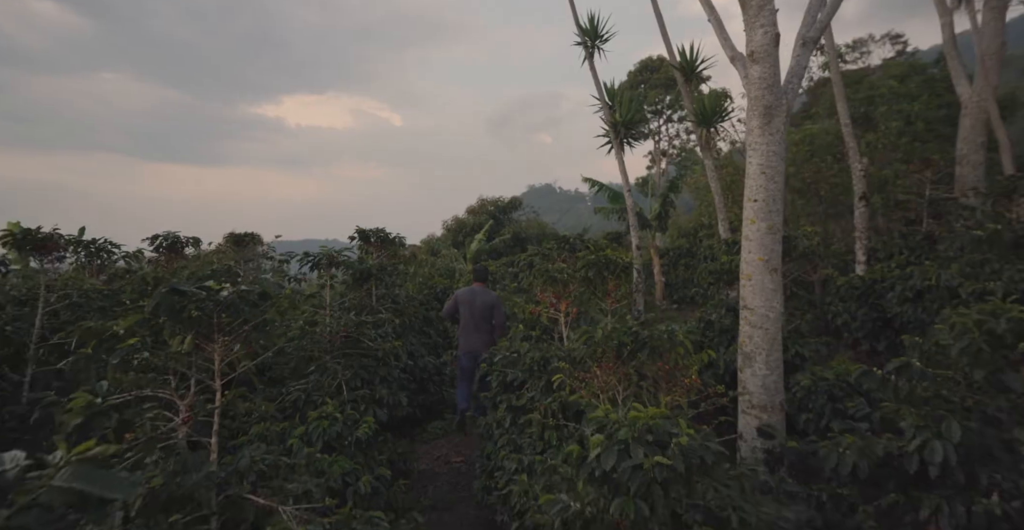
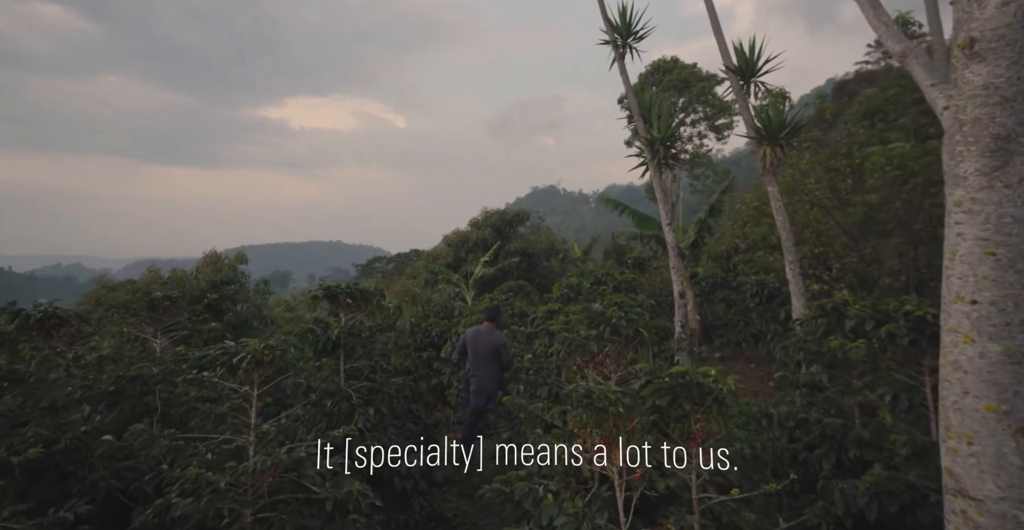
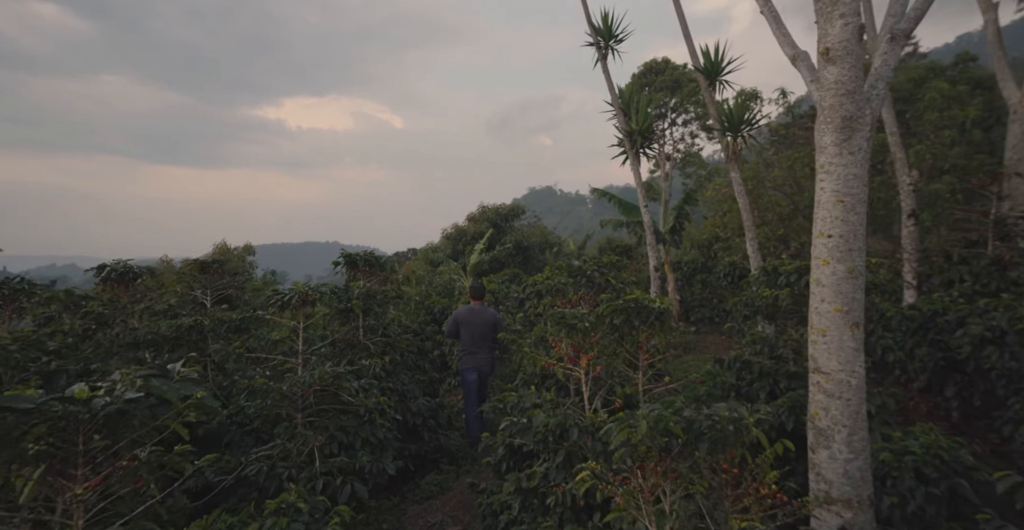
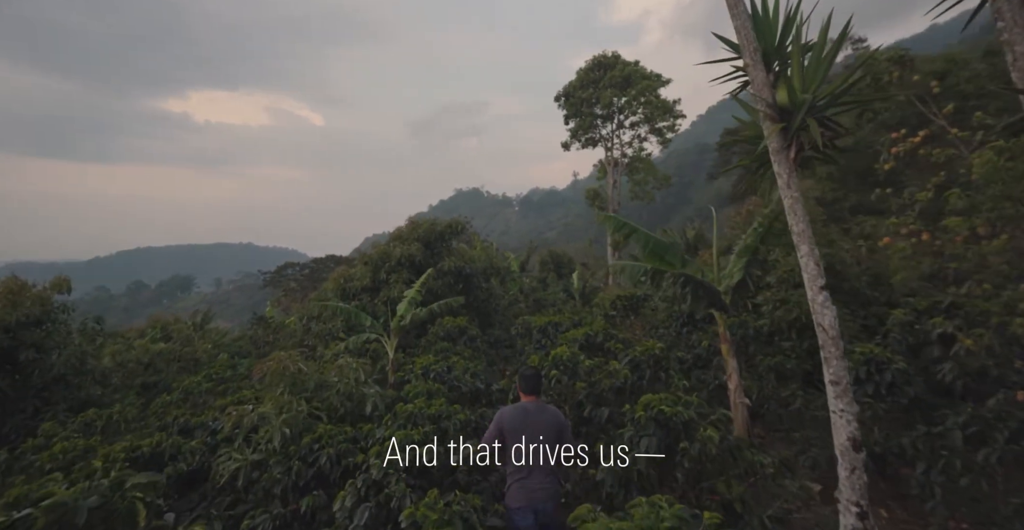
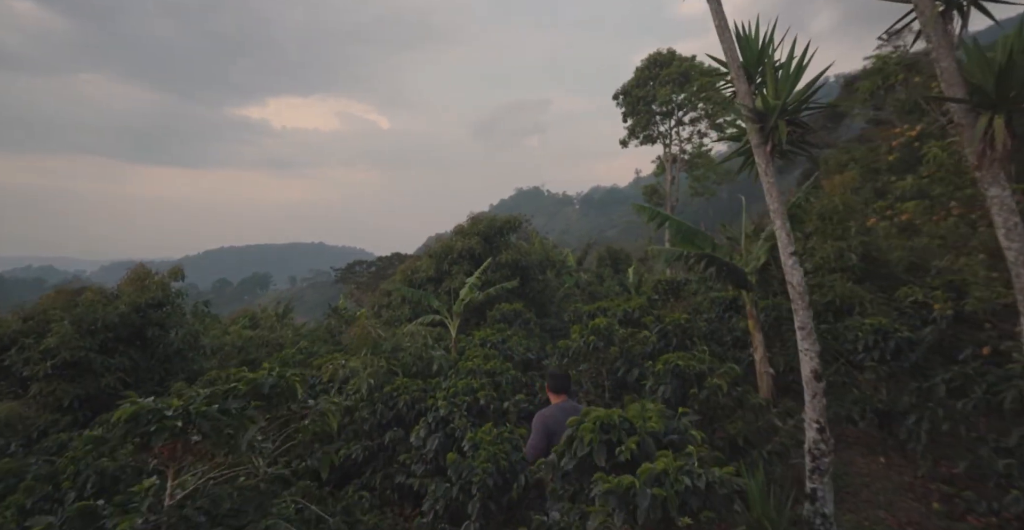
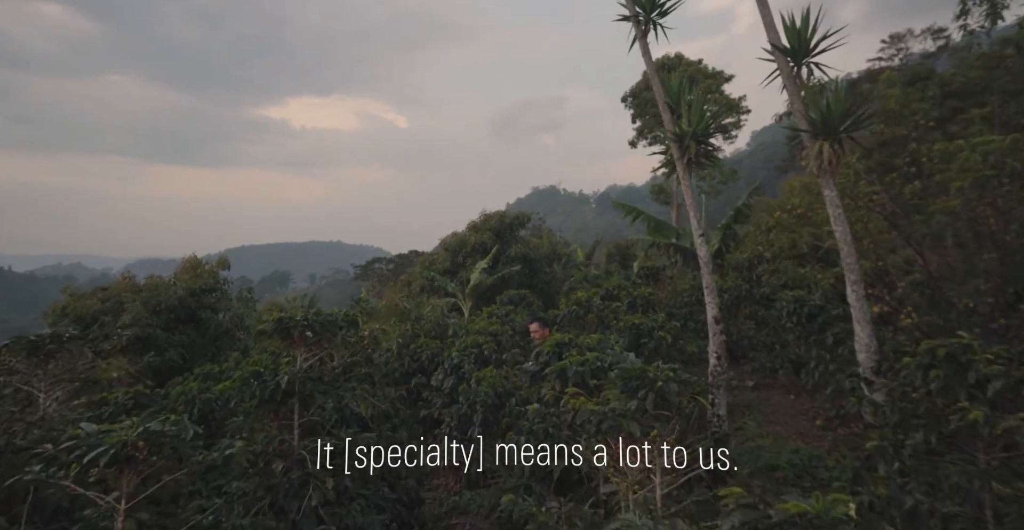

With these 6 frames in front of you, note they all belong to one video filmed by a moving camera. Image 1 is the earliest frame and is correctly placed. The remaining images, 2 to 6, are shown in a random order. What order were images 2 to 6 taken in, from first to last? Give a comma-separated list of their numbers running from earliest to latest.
3, 2, 6, 5, 4
